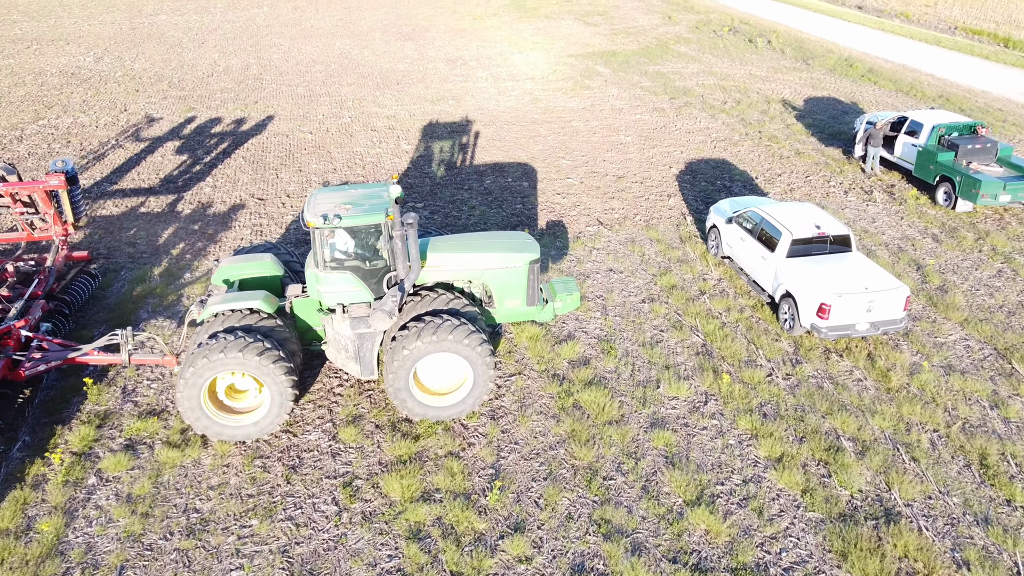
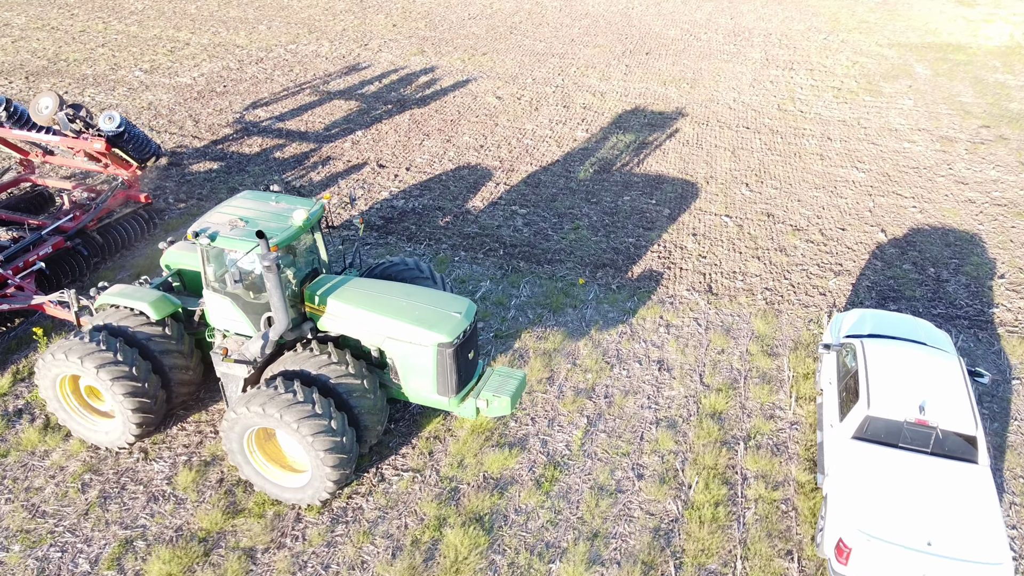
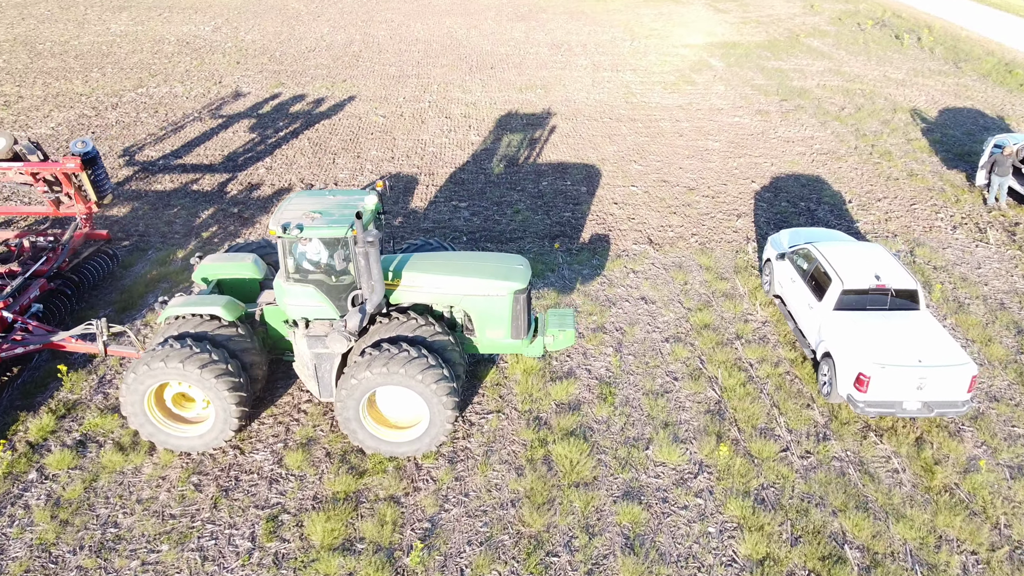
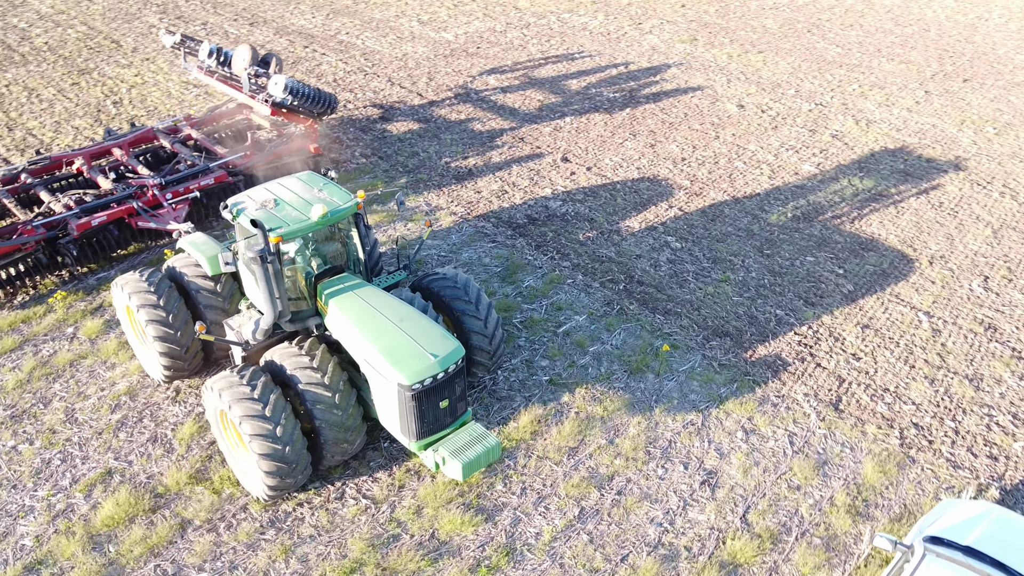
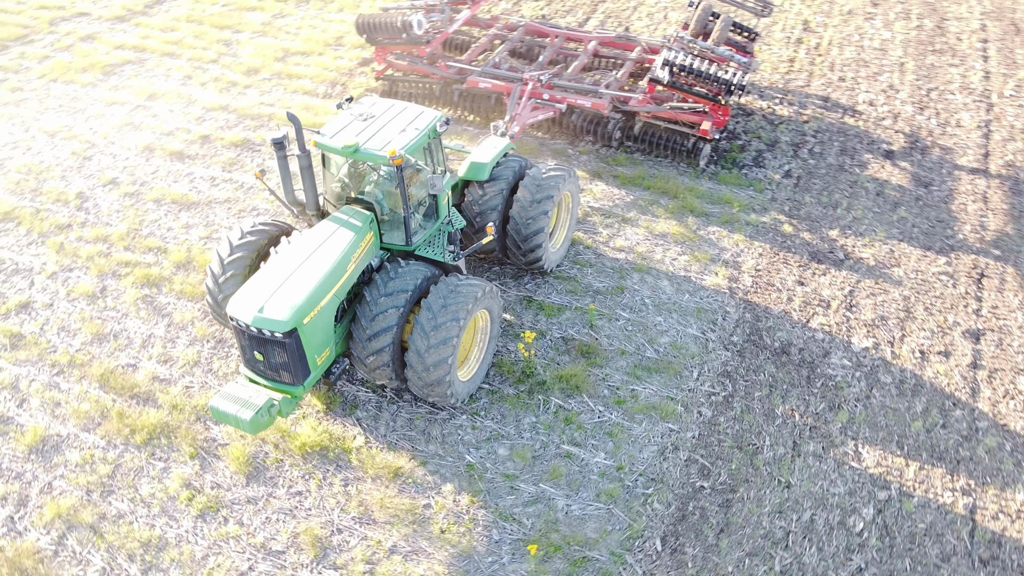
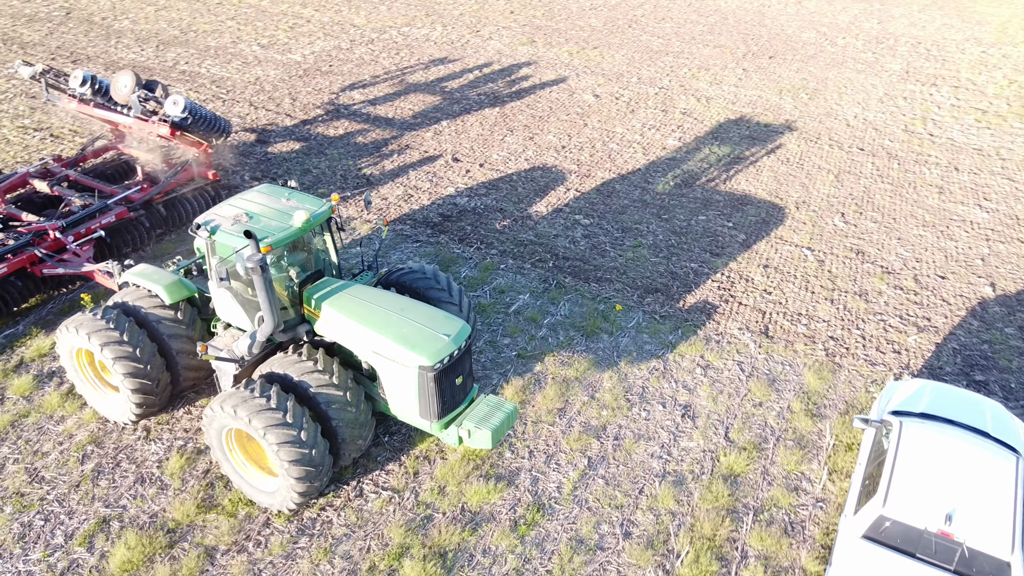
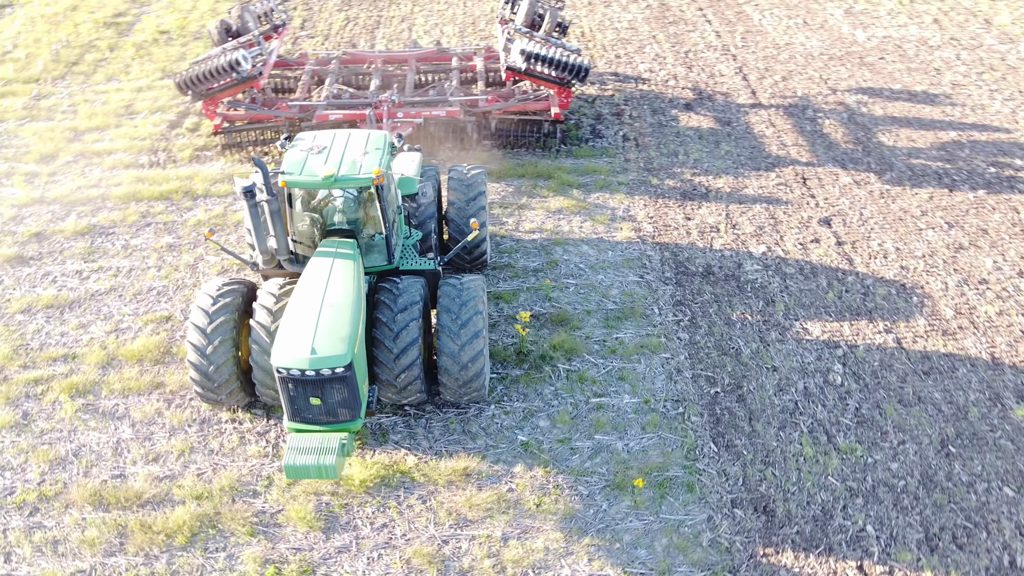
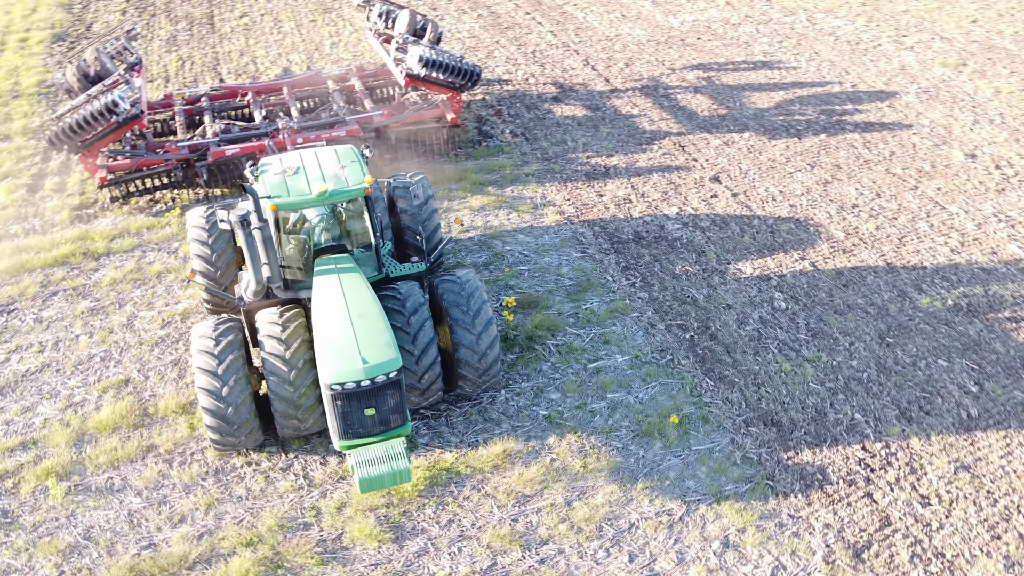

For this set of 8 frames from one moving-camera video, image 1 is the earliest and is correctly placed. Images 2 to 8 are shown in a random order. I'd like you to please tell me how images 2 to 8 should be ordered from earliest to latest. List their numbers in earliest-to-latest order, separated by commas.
3, 2, 6, 4, 8, 7, 5
